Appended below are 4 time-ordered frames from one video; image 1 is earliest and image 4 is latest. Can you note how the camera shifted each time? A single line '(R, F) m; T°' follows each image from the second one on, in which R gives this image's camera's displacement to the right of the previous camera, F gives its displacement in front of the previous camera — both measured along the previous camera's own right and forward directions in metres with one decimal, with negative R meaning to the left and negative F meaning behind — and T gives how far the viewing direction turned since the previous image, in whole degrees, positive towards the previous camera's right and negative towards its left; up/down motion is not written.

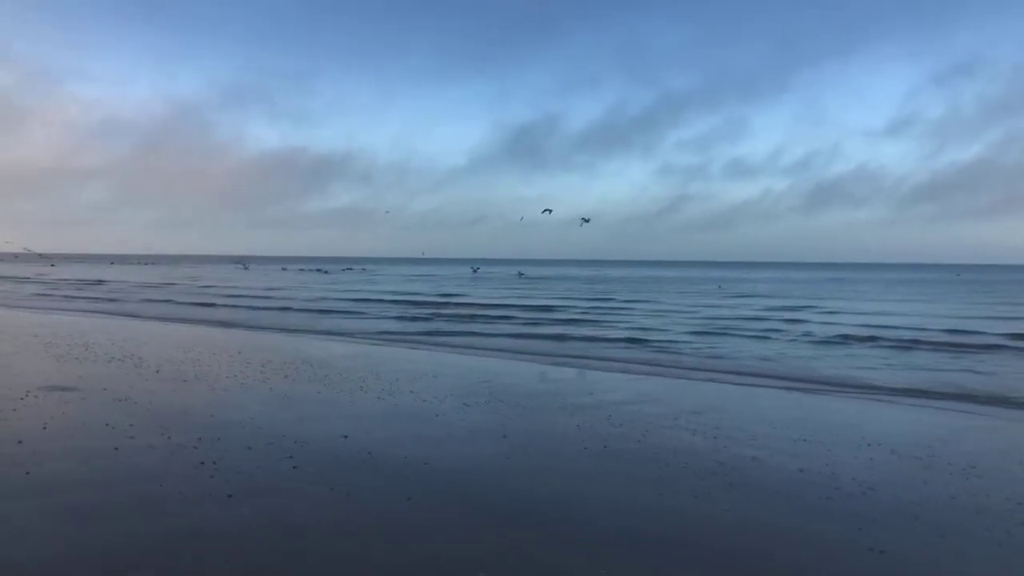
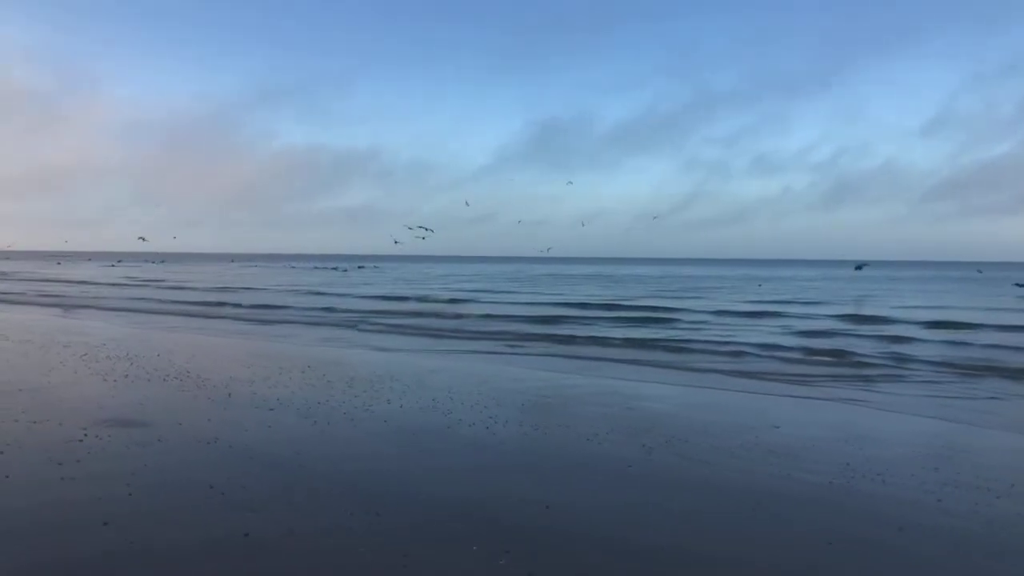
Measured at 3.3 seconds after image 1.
(-2.7, +2.9) m; 0°
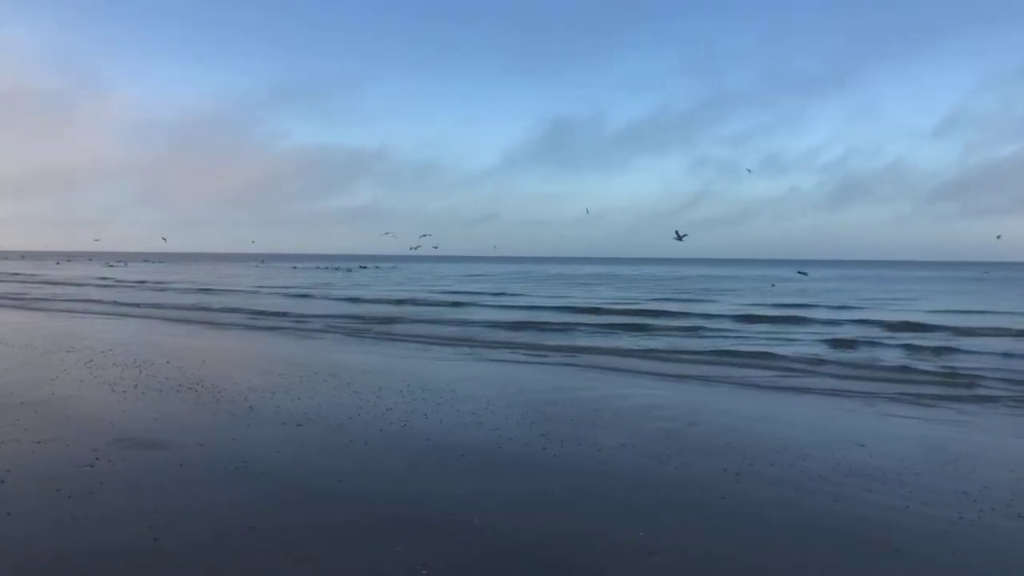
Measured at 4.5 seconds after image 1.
(-0.8, +1.2) m; 0°
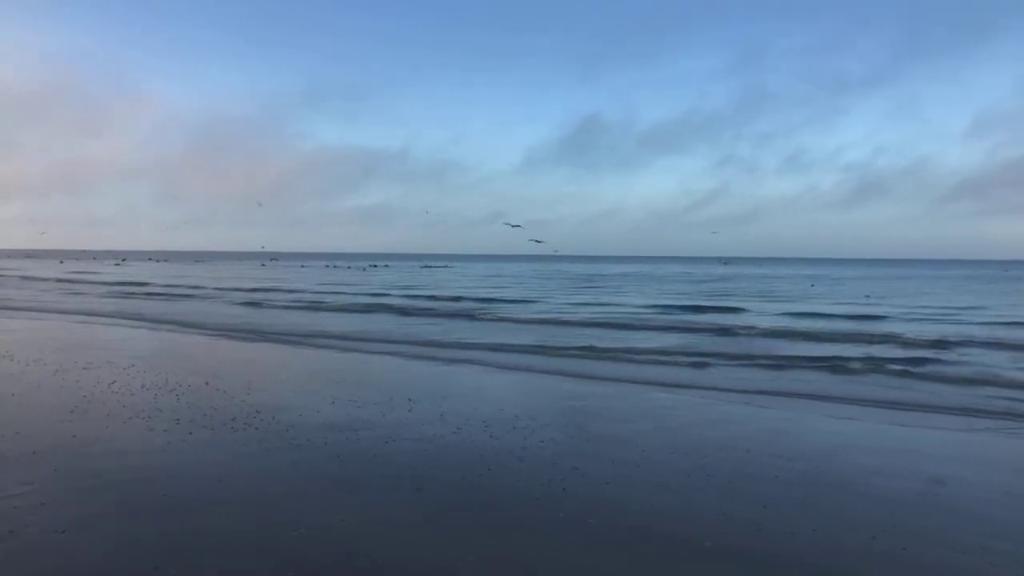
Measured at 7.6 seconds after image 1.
(-2.3, +3.1) m; 0°
